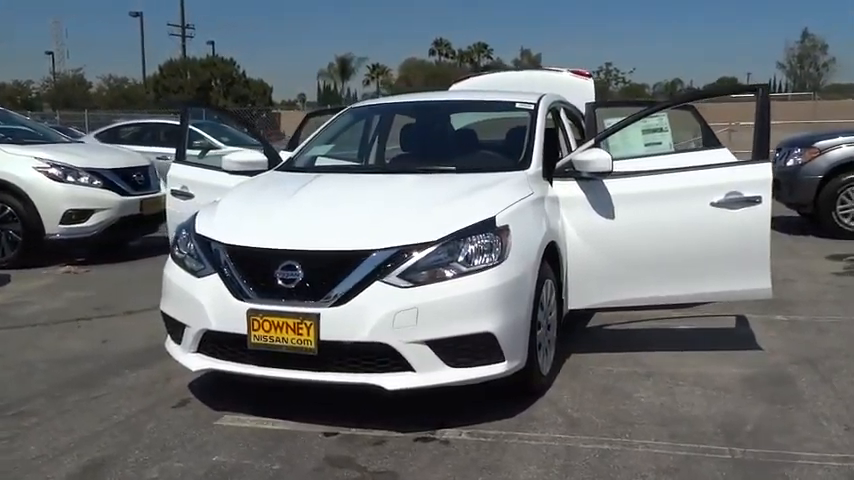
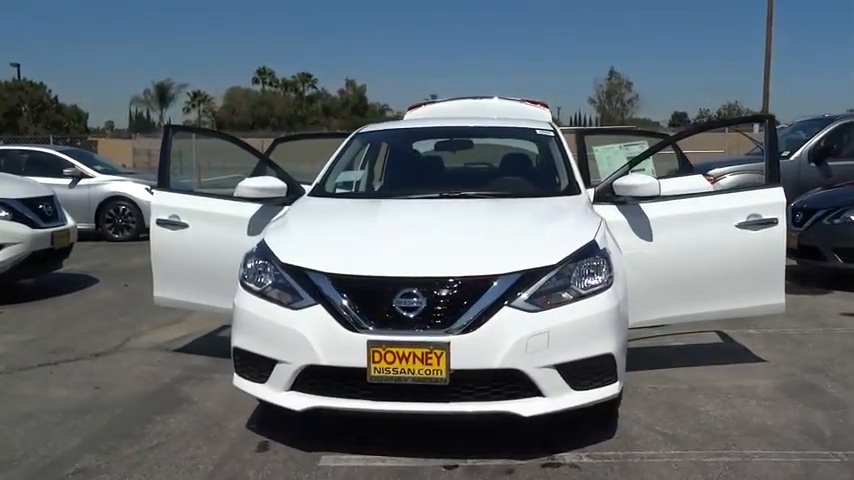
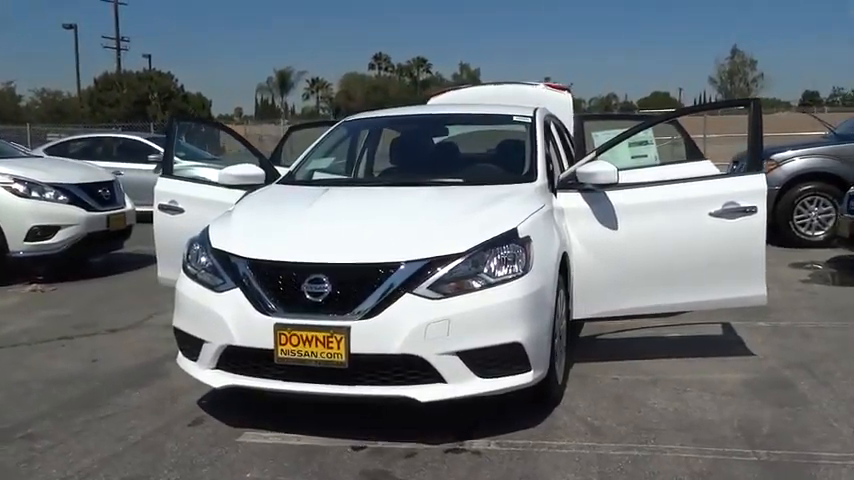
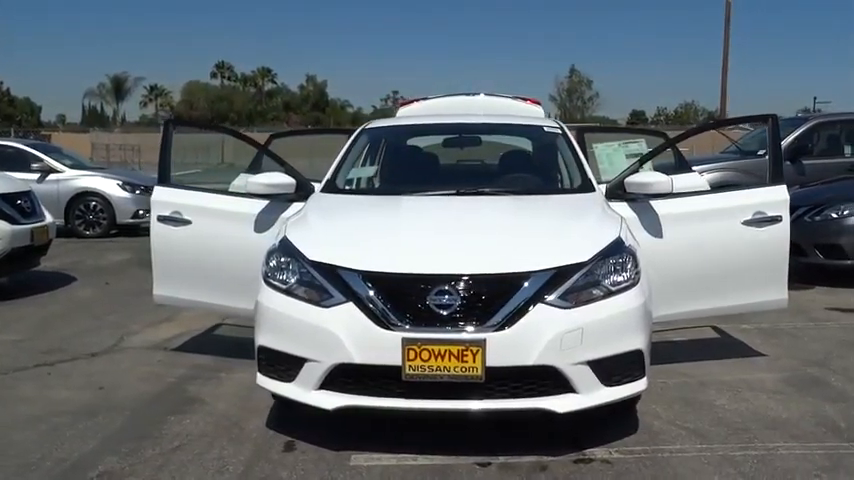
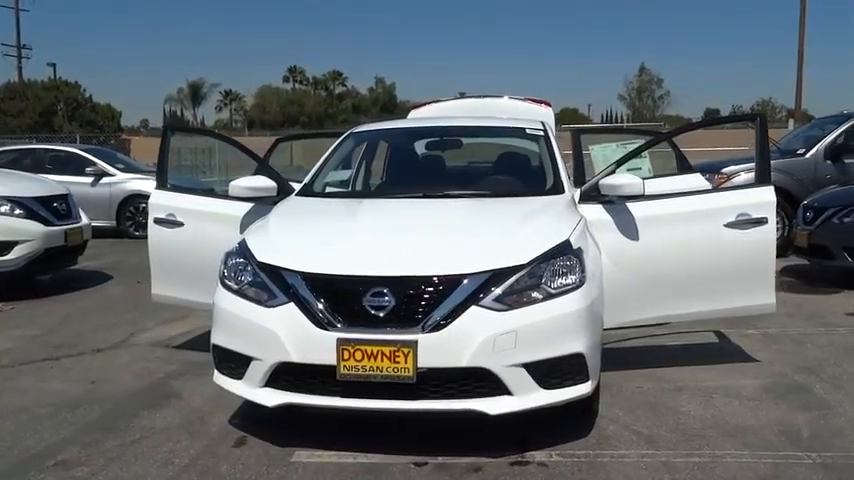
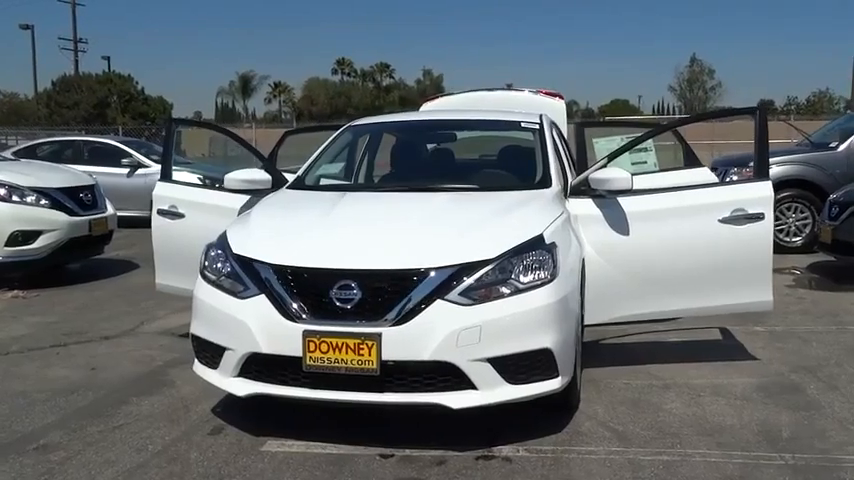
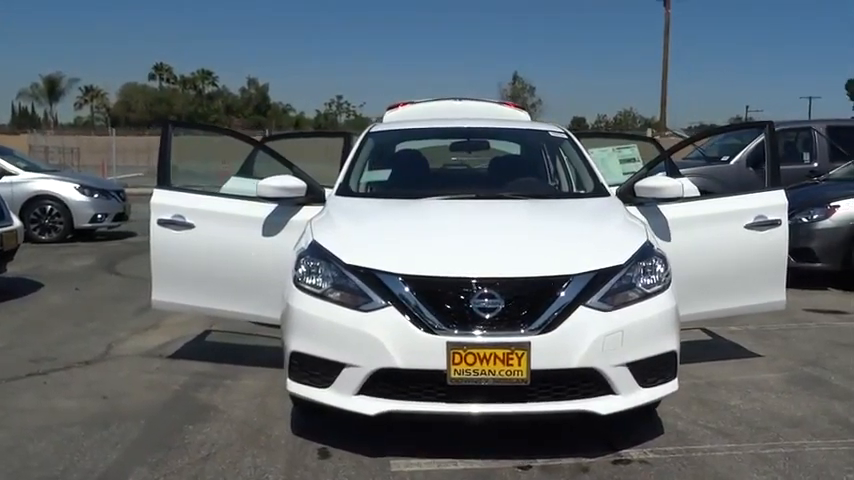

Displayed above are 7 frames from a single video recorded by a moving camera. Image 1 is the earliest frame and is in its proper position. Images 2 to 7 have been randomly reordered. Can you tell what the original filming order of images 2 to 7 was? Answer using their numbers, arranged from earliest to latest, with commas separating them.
3, 6, 5, 2, 4, 7
